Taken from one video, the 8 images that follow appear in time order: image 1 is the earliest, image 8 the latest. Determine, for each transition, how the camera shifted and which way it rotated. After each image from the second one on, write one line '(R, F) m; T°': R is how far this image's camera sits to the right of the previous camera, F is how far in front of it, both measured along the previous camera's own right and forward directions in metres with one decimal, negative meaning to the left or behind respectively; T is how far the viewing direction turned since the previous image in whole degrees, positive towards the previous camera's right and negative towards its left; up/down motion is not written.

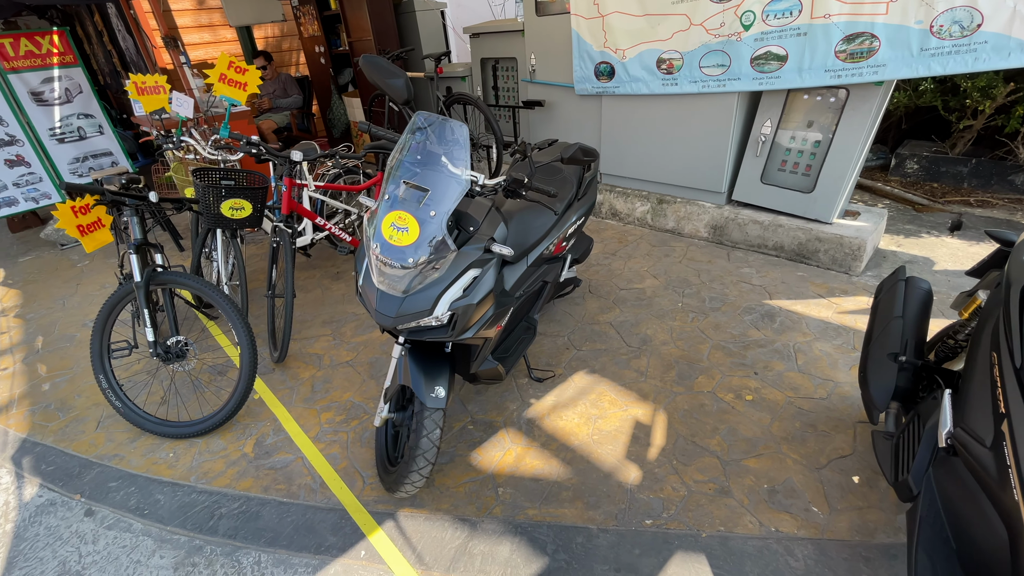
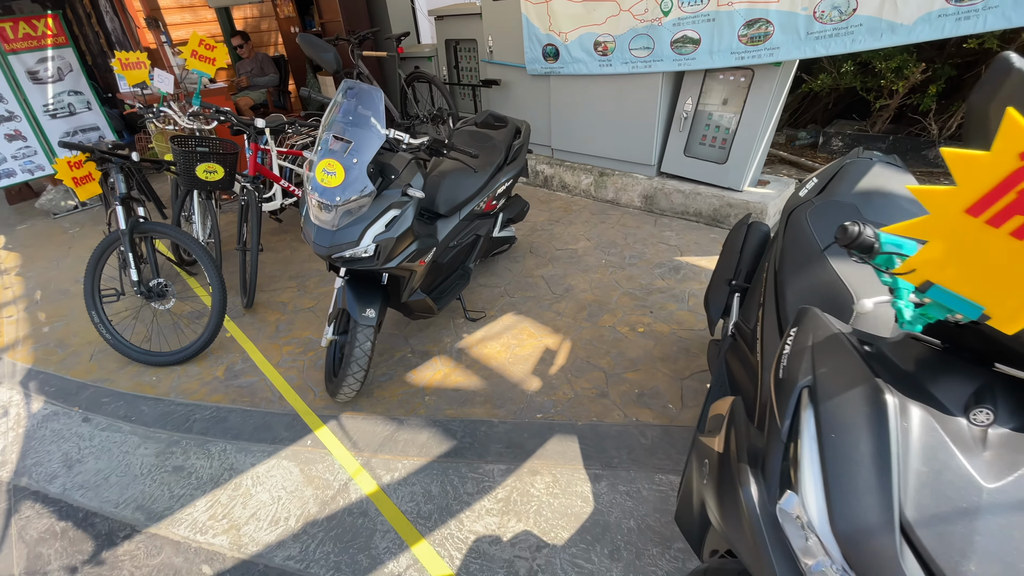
(+0.4, -0.4) m; +1°
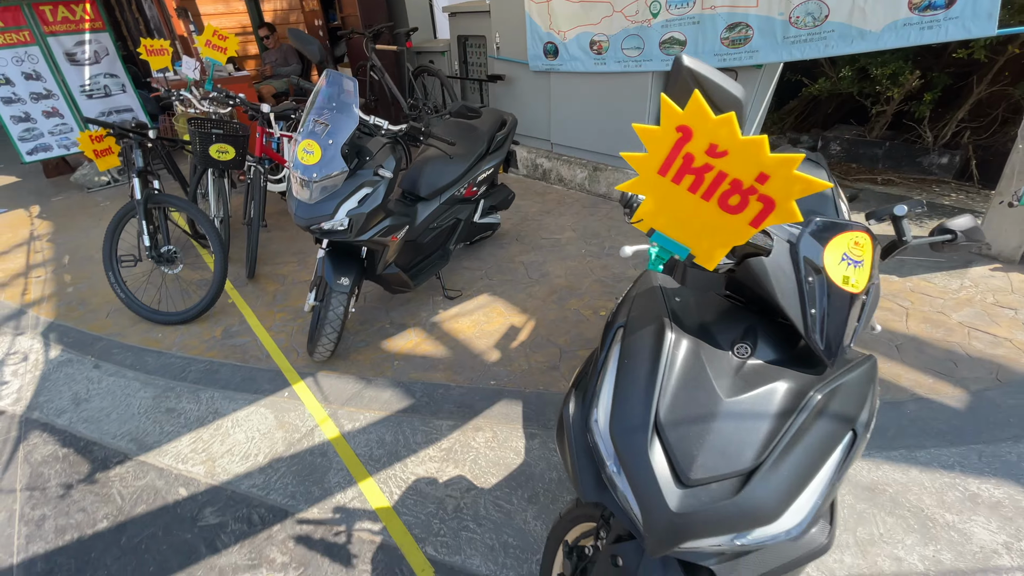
(+0.3, -0.2) m; -3°
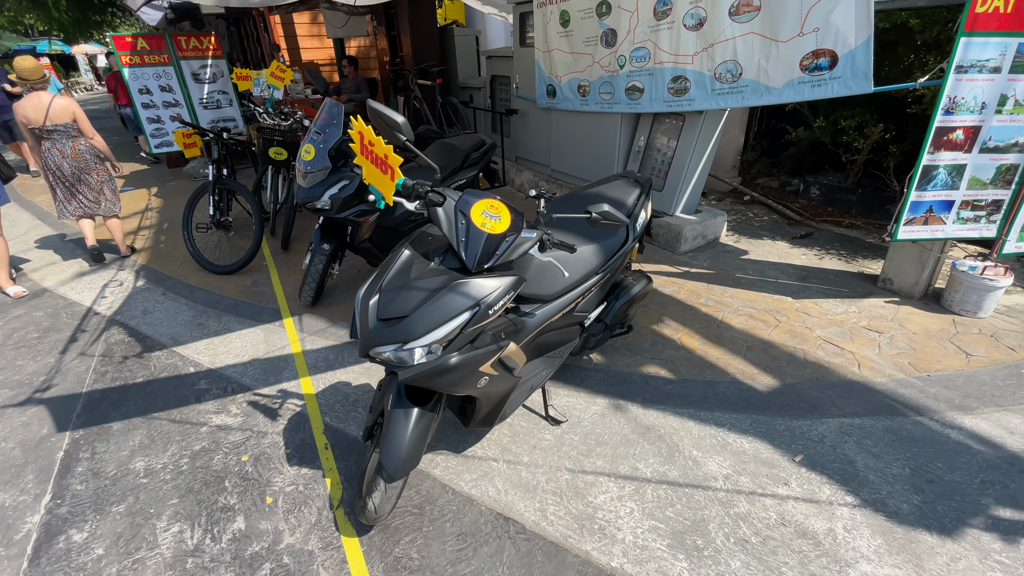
(+1.0, -0.7) m; -9°
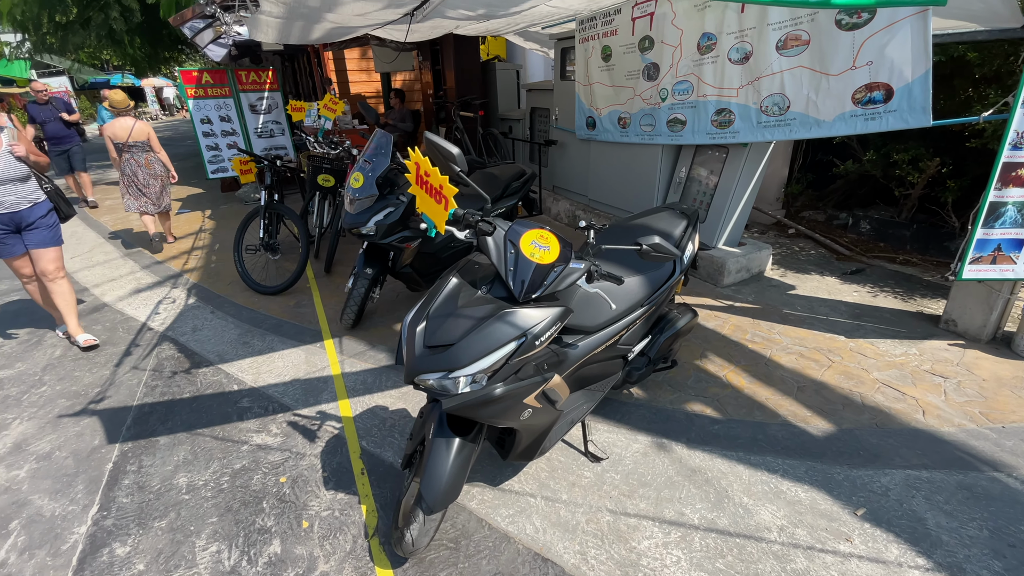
(-0.1, 0.0) m; -4°
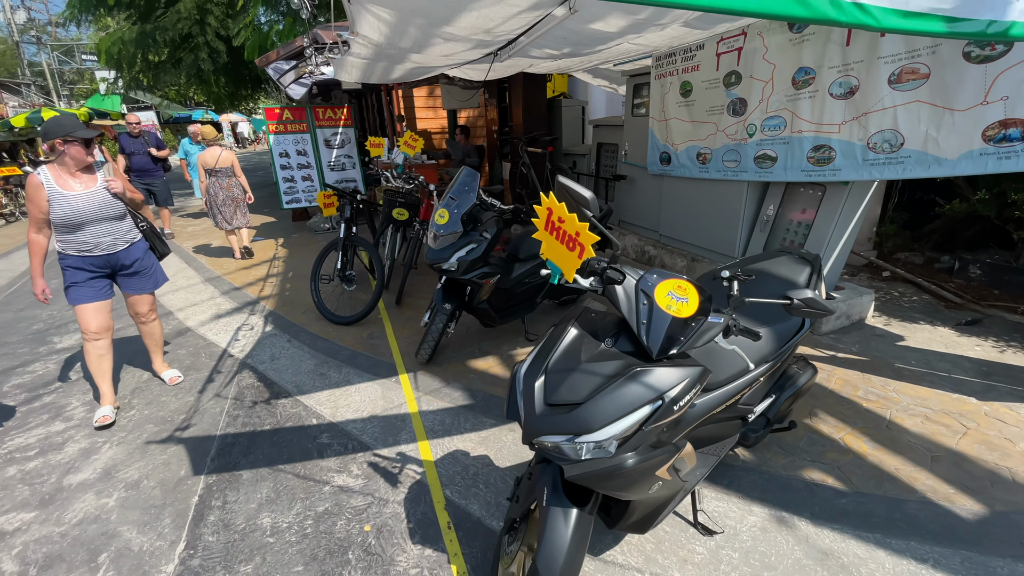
(-0.3, +0.1) m; -5°
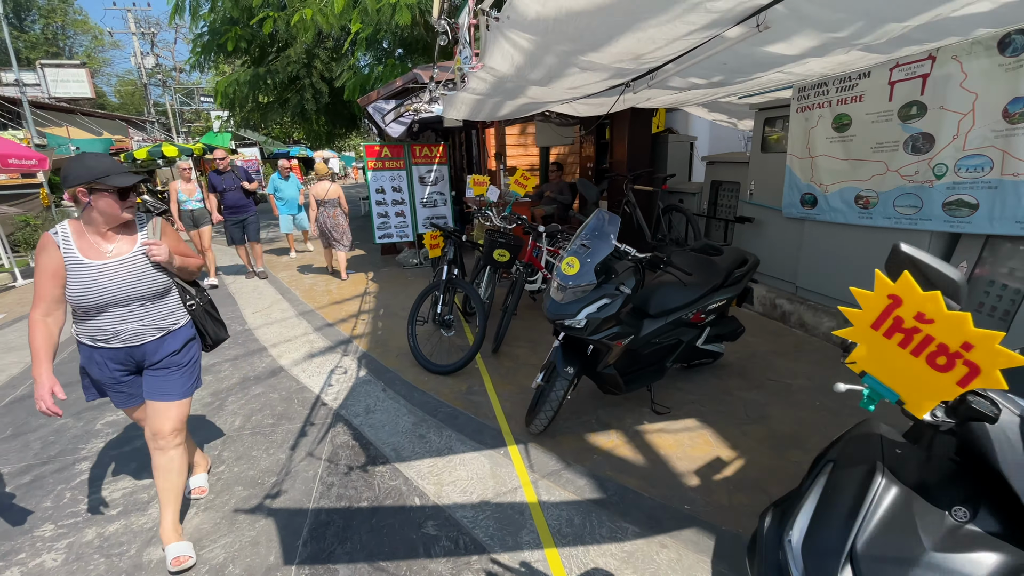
(-0.5, +0.5) m; -8°
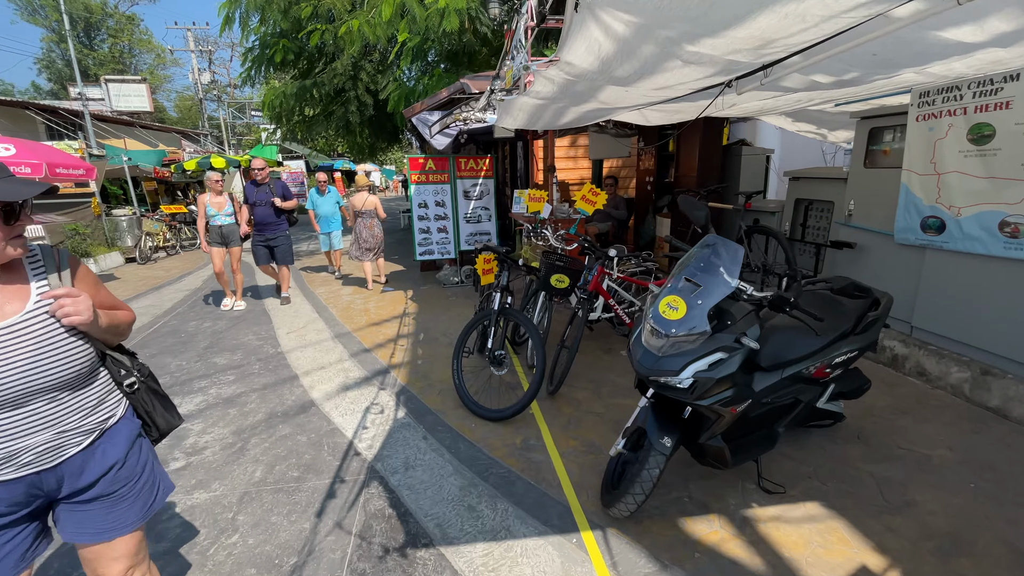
(-0.2, +0.6) m; -4°
